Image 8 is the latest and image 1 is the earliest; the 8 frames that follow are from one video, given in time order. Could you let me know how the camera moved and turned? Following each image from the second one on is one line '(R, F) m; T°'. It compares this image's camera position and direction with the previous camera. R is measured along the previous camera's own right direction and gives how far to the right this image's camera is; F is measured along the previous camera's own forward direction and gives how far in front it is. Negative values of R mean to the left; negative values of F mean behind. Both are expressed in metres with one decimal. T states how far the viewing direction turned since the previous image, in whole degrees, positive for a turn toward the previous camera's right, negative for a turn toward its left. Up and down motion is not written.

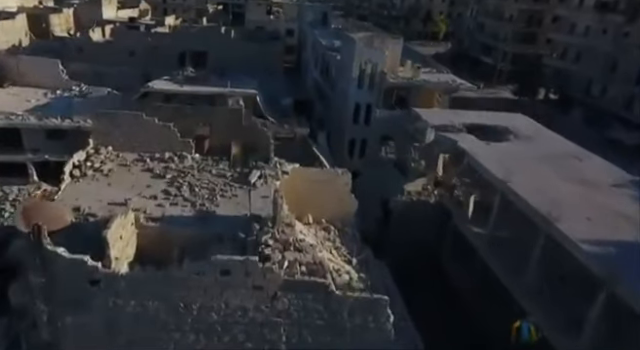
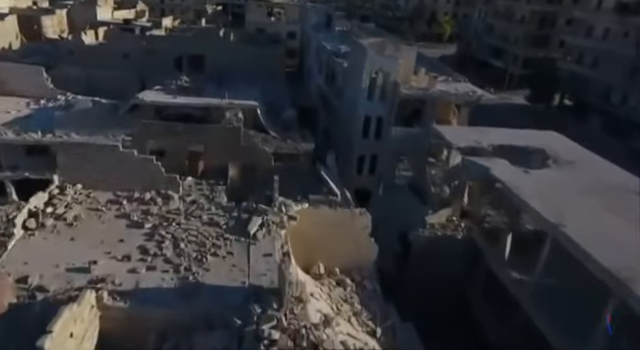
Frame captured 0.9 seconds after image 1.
(-0.3, +2.1) m; 0°
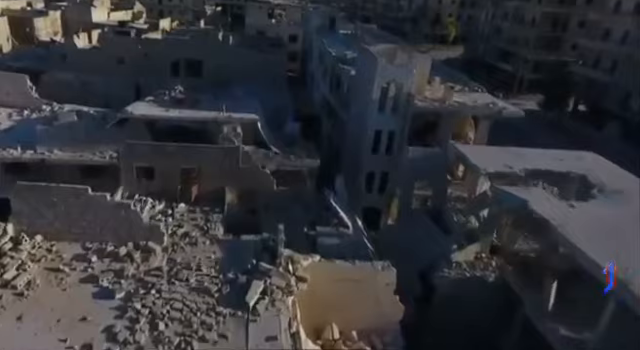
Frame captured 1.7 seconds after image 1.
(-0.2, +1.8) m; 0°
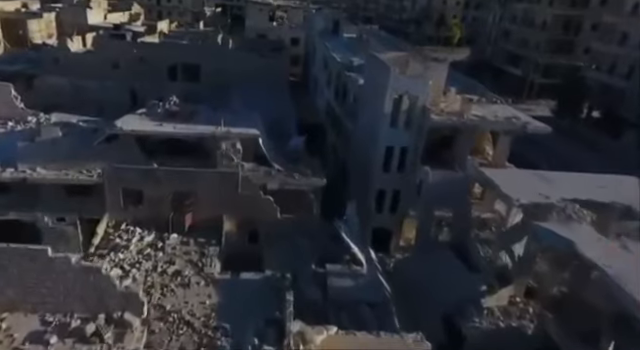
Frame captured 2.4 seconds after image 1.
(-0.2, +1.6) m; 0°
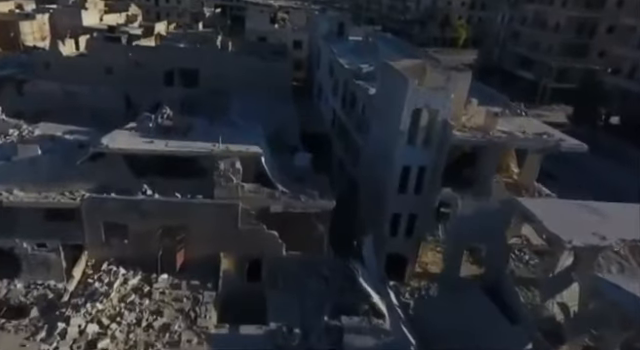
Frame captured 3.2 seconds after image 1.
(-0.3, +1.8) m; 0°
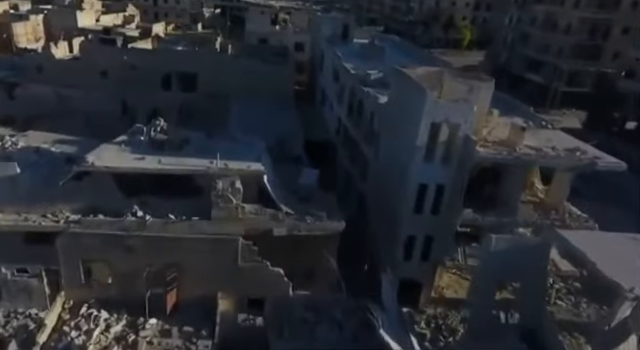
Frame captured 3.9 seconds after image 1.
(-0.2, +1.5) m; 0°
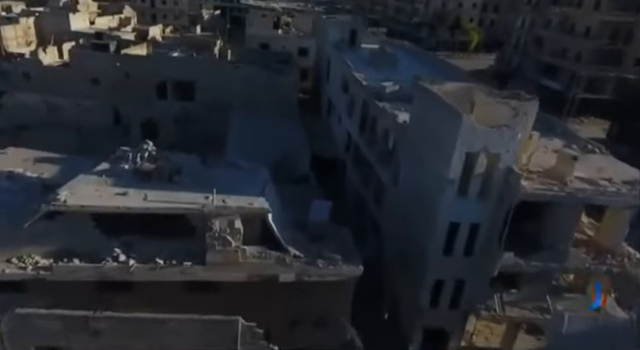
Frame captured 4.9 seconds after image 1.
(-0.4, +2.2) m; 0°
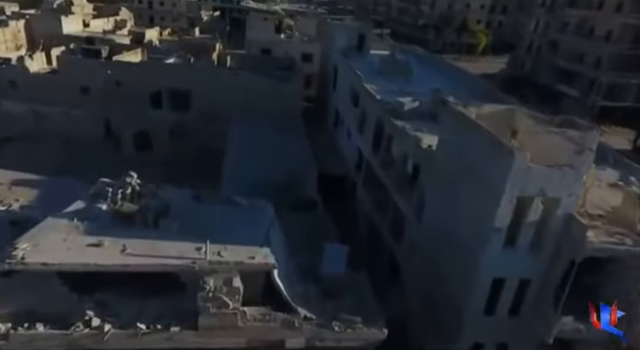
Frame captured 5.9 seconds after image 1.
(-0.3, +2.2) m; 0°
